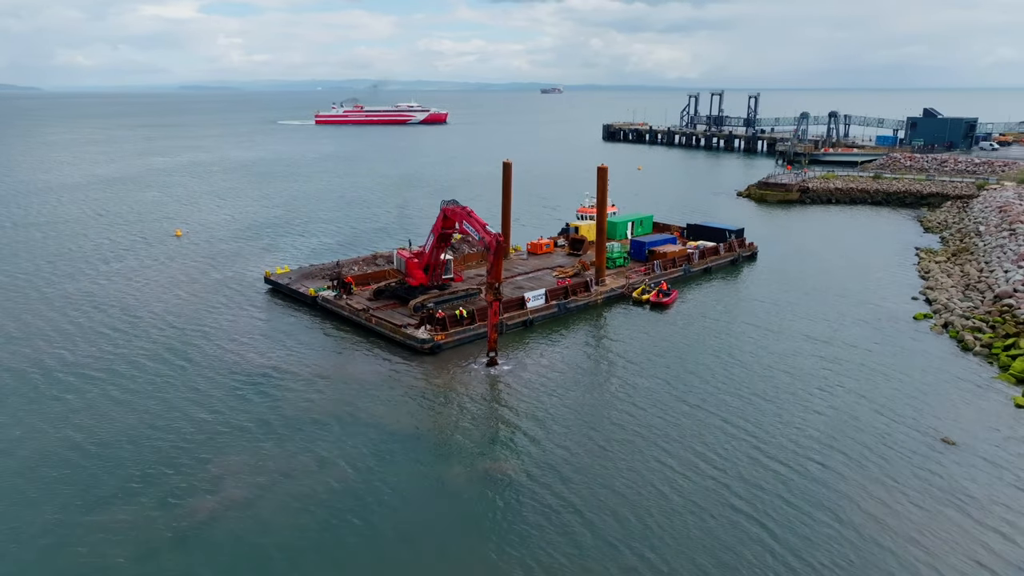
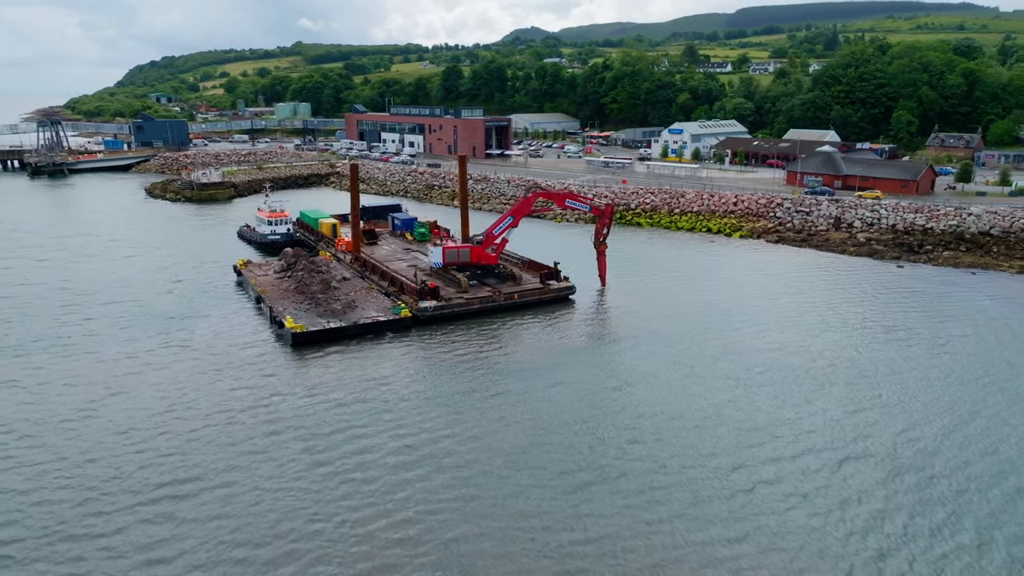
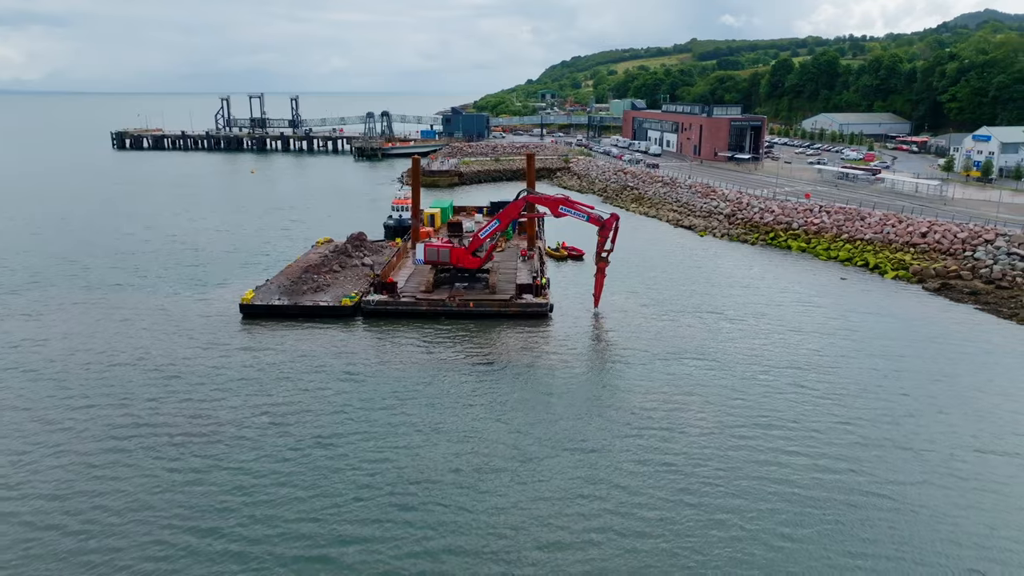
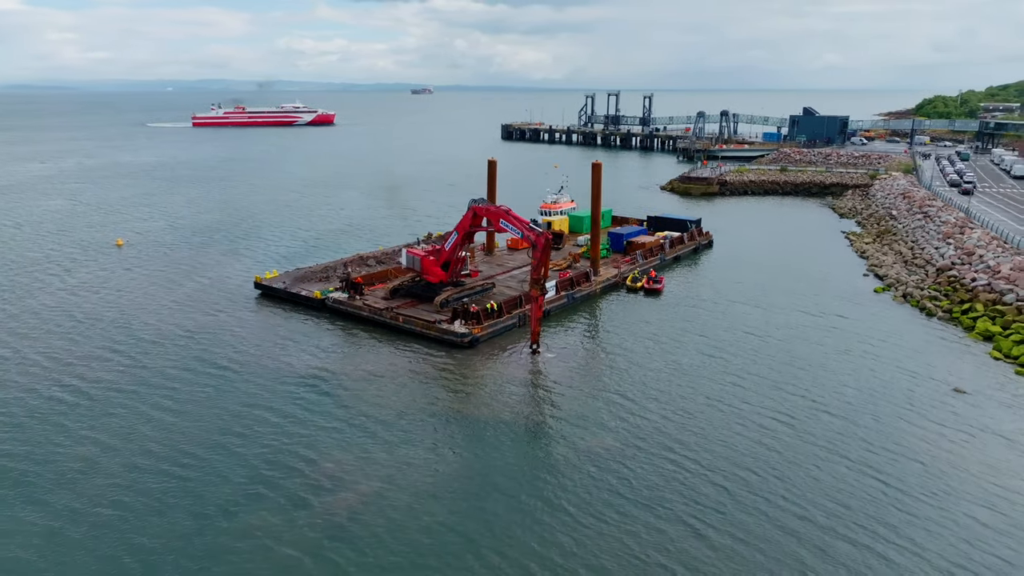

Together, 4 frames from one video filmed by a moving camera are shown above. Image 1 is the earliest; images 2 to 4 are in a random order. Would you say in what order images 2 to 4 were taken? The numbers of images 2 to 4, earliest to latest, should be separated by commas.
4, 3, 2
